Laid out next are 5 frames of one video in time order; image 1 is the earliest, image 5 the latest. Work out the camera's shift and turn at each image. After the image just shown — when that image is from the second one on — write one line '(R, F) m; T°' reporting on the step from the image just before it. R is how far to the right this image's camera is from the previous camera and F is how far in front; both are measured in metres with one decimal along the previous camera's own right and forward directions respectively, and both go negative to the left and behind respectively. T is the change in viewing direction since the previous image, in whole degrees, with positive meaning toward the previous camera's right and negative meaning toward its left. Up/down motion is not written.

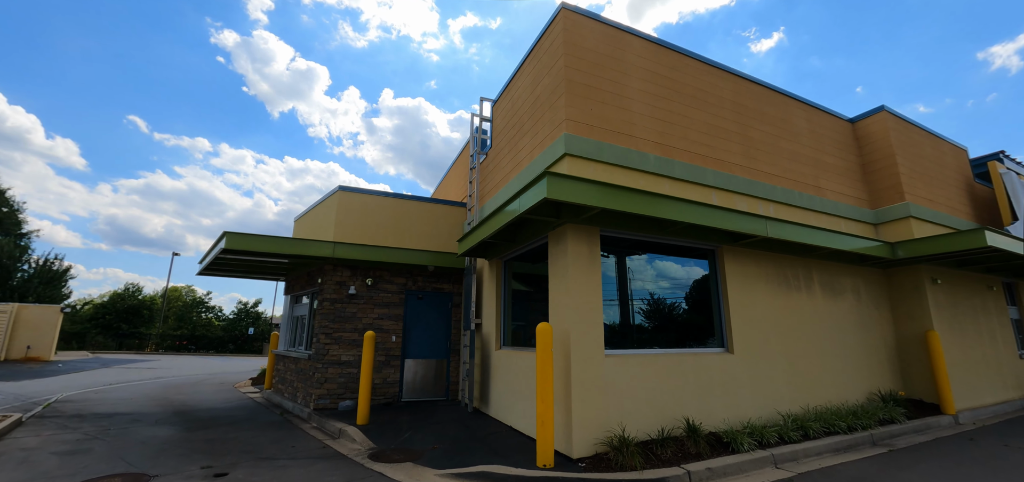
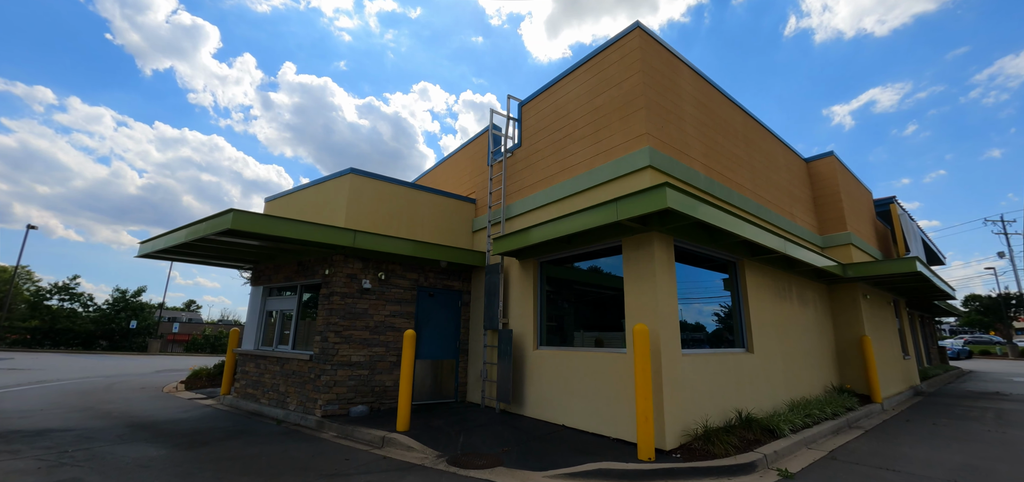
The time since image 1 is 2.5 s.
(-2.5, +0.3) m; +13°
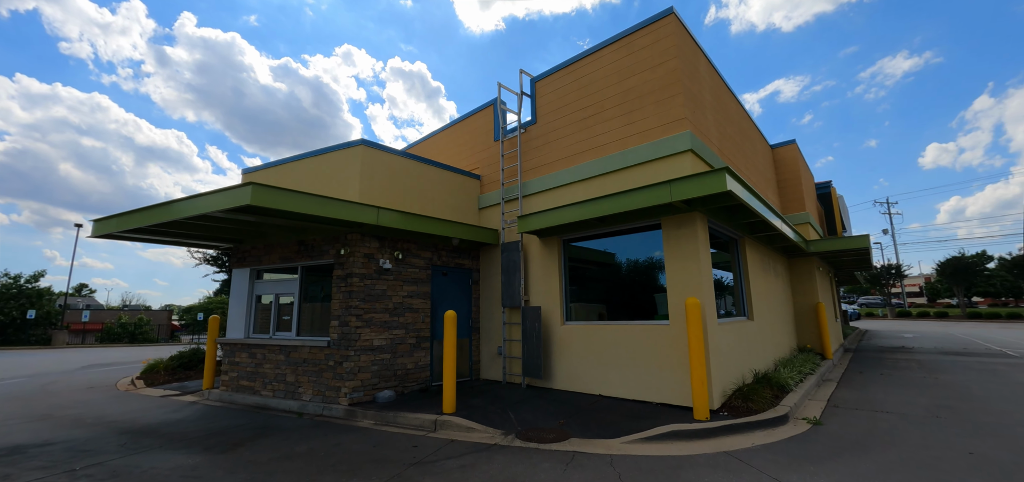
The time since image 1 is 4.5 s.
(-1.8, +0.2) m; +10°
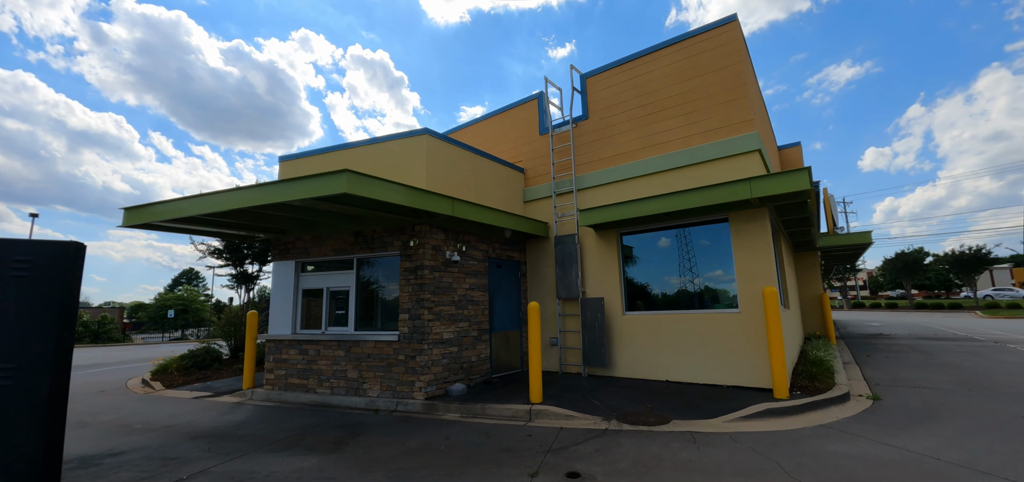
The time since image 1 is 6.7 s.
(-1.9, 0.0) m; +5°
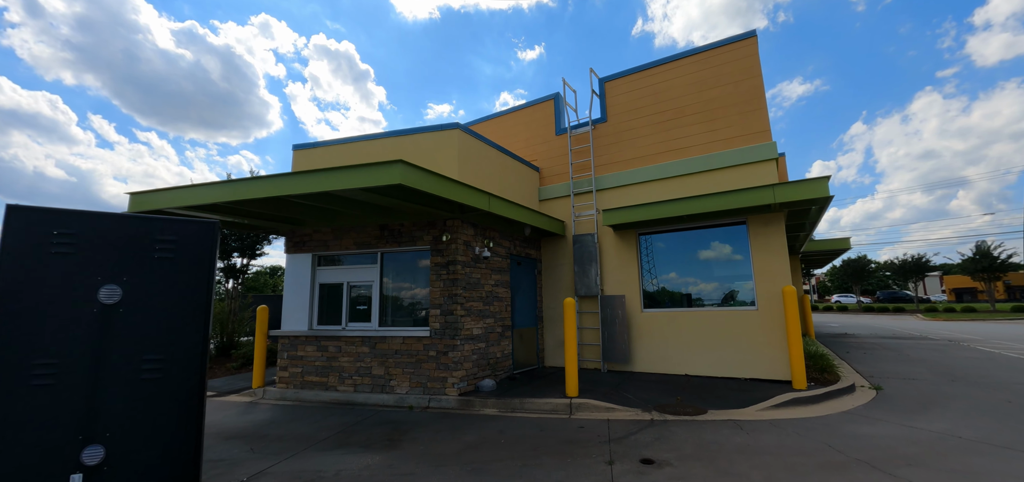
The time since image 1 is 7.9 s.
(-1.2, 0.0) m; +5°
